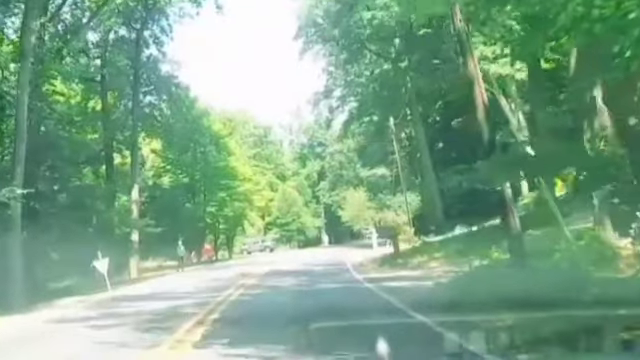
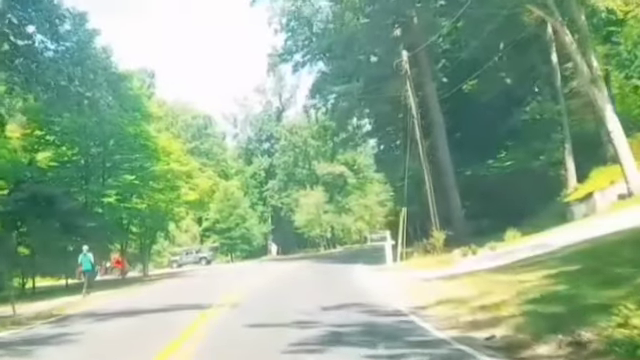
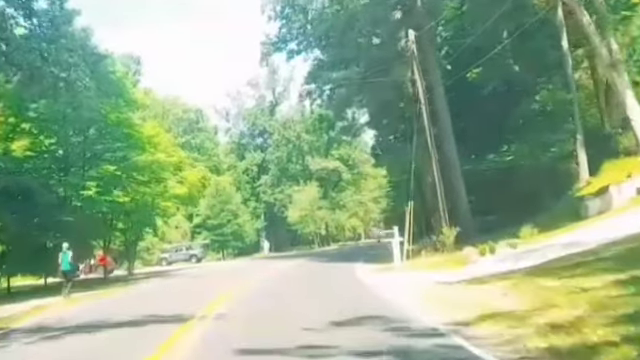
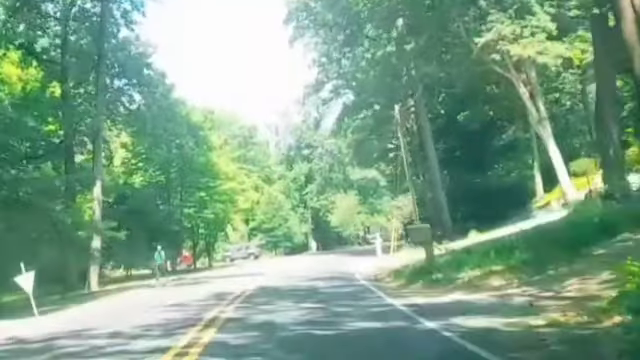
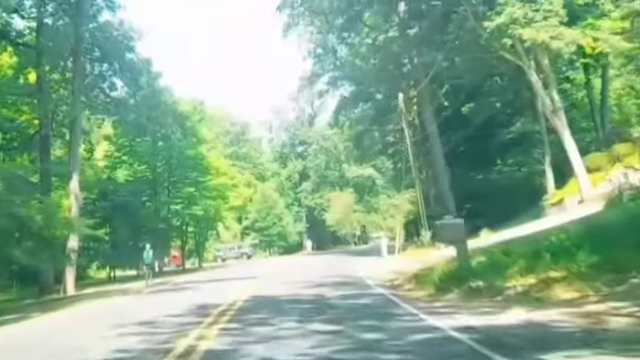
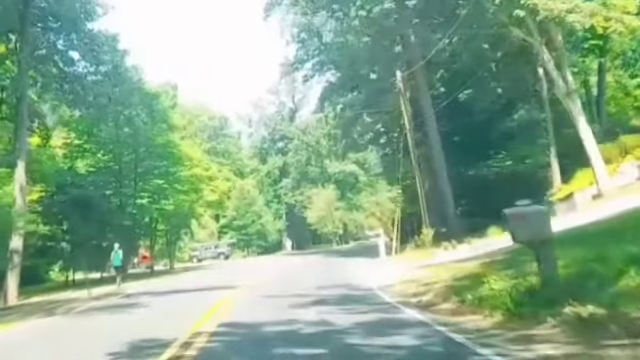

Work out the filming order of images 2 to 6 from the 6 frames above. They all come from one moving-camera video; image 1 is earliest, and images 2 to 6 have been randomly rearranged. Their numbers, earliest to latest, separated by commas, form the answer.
4, 5, 6, 2, 3
